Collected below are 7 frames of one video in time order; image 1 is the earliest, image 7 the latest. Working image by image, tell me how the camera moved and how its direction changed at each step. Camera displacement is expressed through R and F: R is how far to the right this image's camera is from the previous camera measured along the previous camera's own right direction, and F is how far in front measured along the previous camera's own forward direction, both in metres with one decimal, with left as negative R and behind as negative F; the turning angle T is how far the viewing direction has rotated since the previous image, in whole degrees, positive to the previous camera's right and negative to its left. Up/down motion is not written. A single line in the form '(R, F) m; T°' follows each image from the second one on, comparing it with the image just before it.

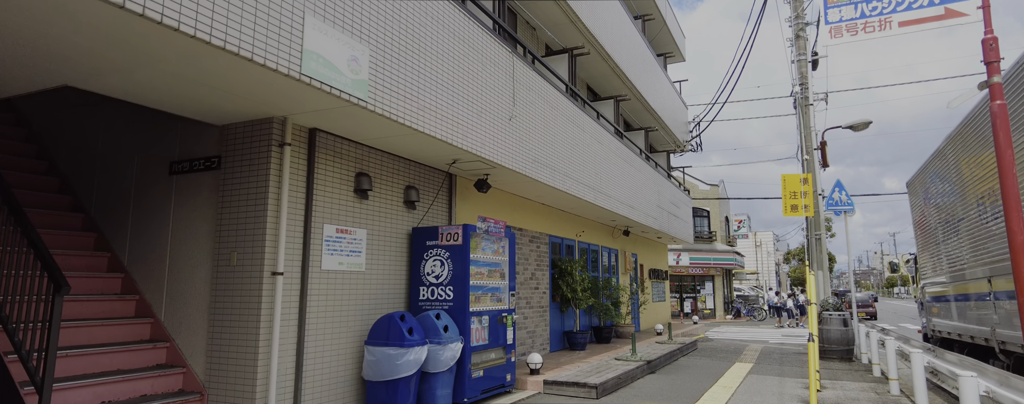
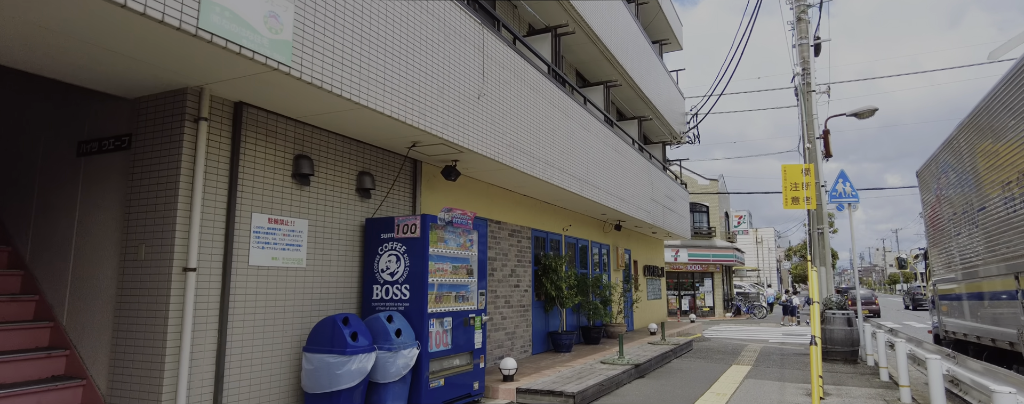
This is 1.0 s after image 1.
(+0.4, +0.8) m; 0°
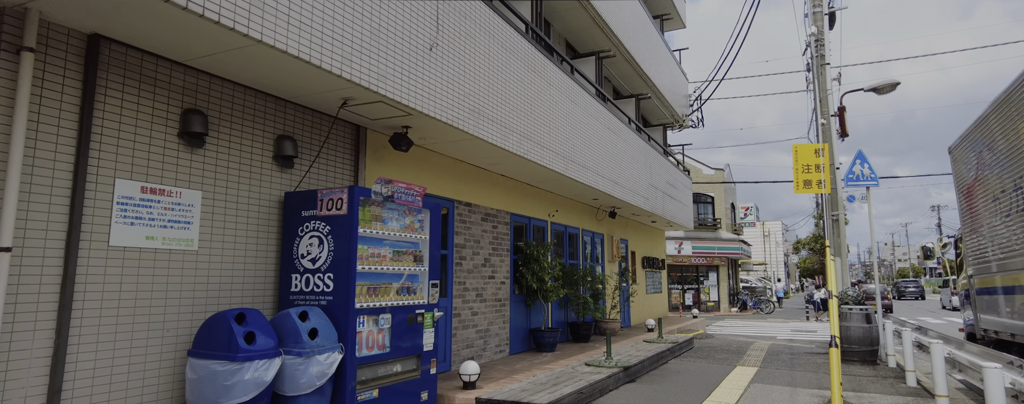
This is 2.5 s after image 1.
(+0.5, +1.2) m; -1°
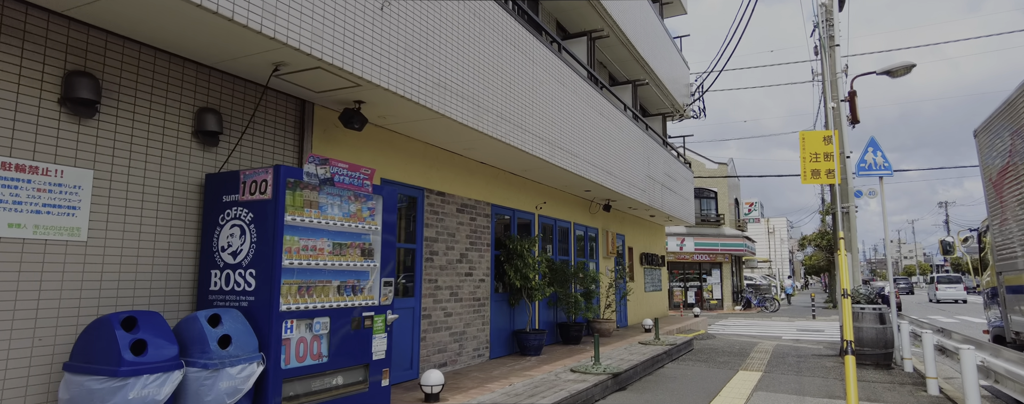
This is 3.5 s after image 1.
(+0.3, +0.8) m; 0°
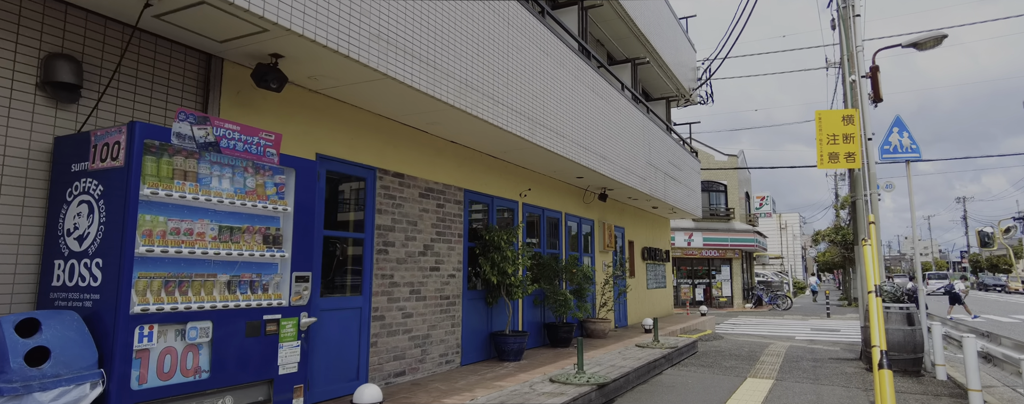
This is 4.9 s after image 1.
(+0.5, +1.1) m; -1°
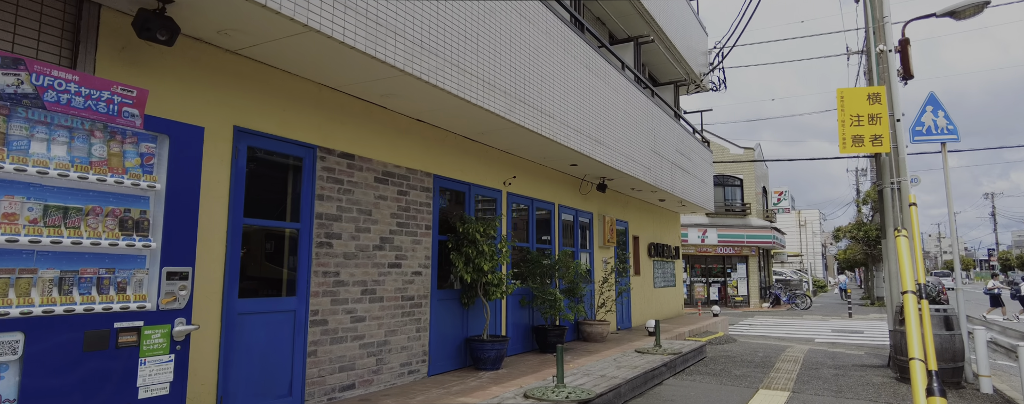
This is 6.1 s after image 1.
(+0.5, +0.9) m; -2°
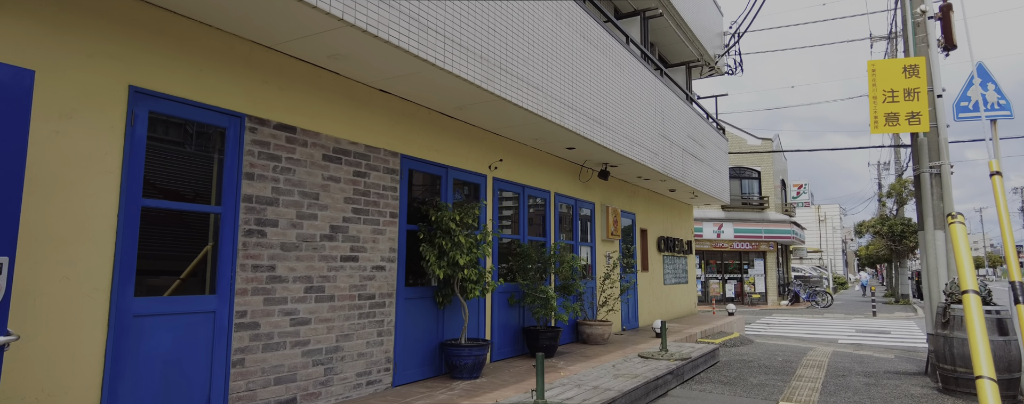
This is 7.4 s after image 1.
(+0.4, +0.9) m; -1°
